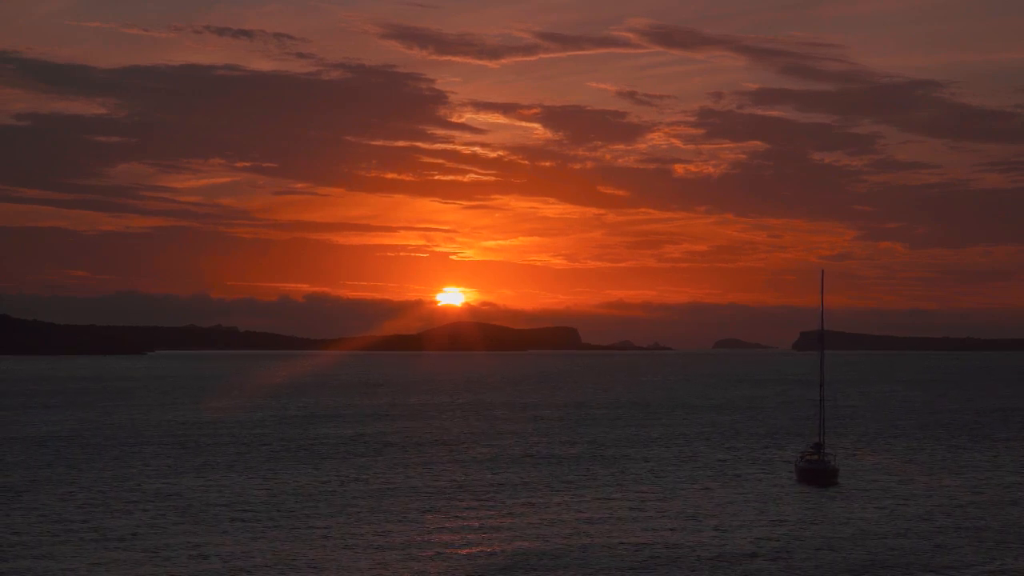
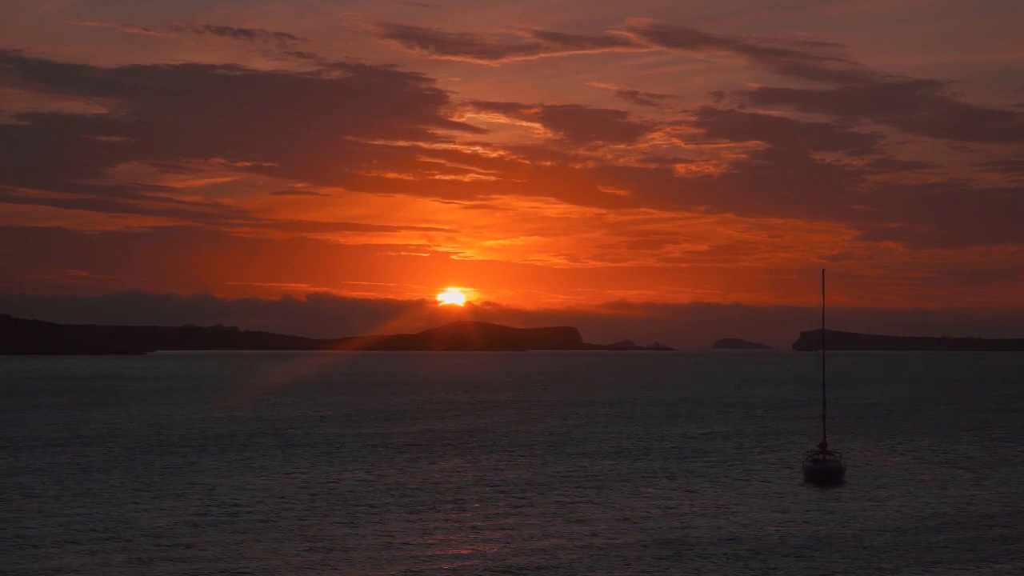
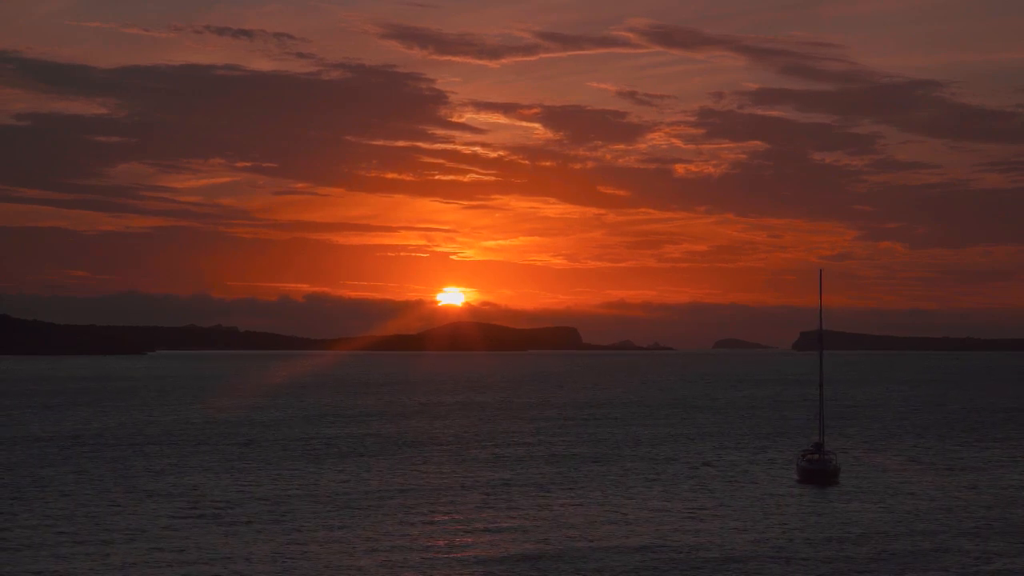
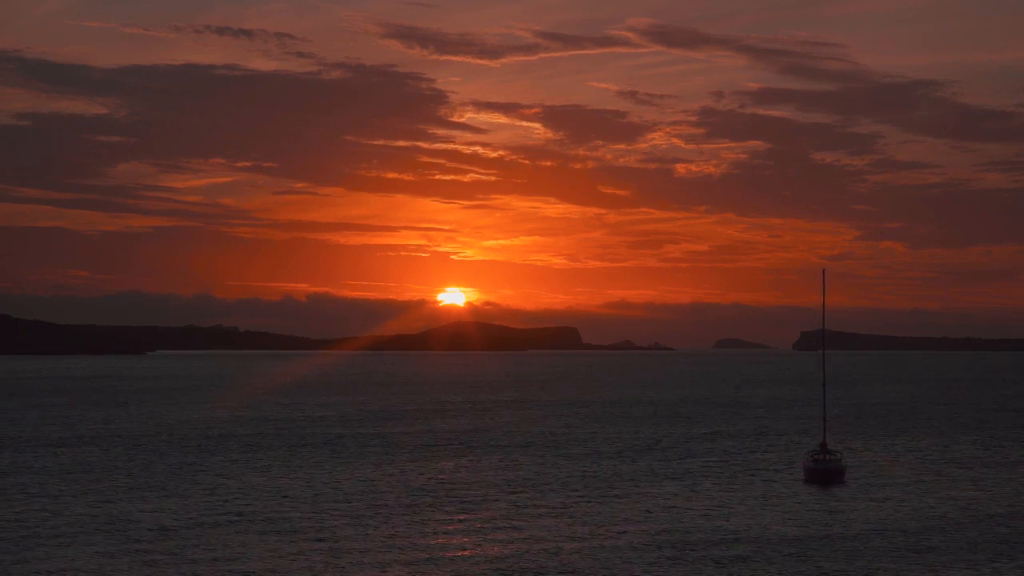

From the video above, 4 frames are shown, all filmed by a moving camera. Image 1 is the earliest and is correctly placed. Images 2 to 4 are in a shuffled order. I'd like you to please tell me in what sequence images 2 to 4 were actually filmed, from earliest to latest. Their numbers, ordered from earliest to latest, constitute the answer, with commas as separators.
3, 2, 4
